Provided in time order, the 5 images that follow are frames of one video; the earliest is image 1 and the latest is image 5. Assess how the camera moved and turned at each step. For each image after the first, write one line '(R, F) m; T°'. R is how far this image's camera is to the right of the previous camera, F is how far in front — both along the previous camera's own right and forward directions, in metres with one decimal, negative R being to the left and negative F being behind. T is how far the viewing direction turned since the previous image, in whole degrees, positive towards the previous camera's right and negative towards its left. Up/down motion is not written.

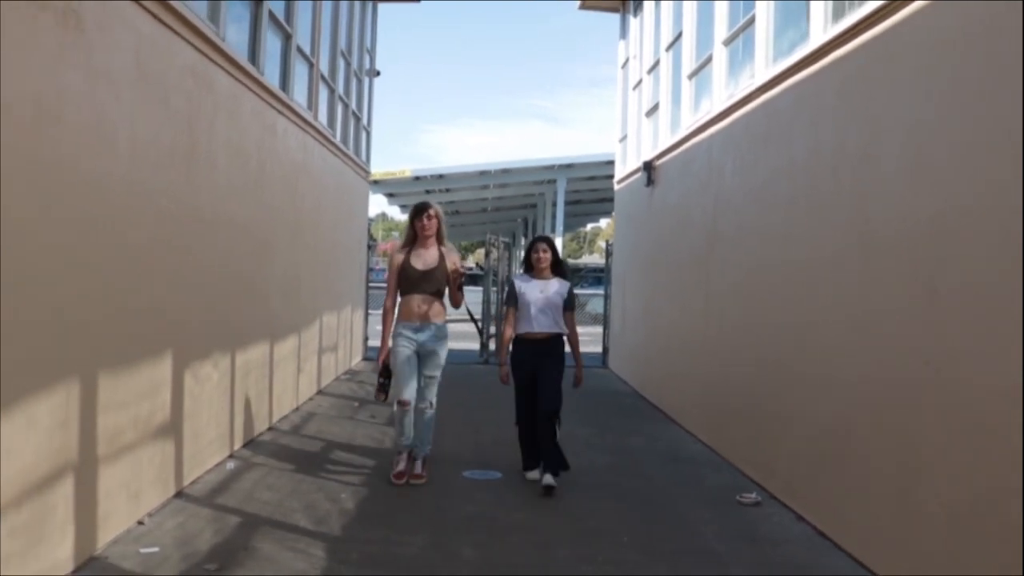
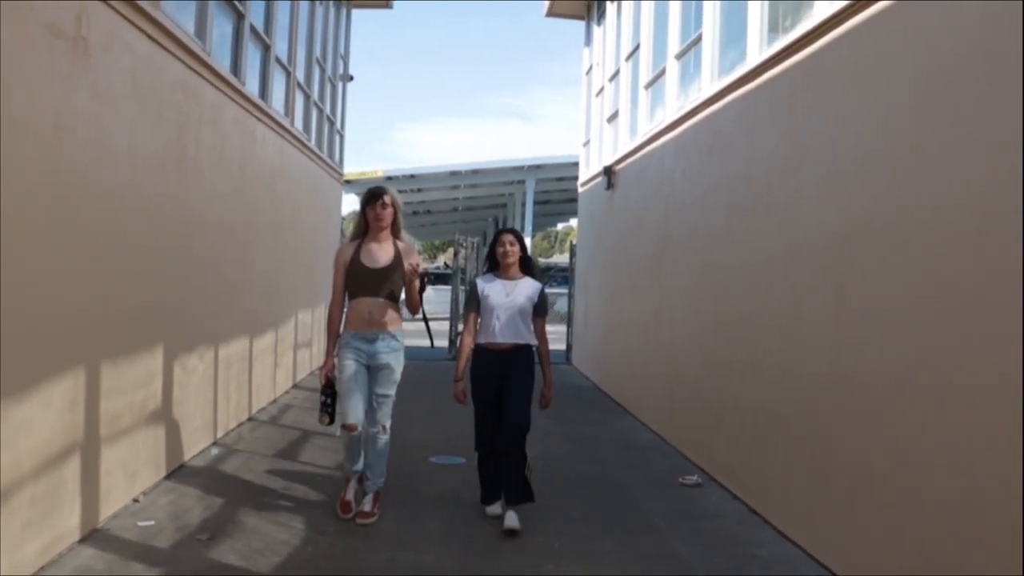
(+0.1, -0.5) m; +2°
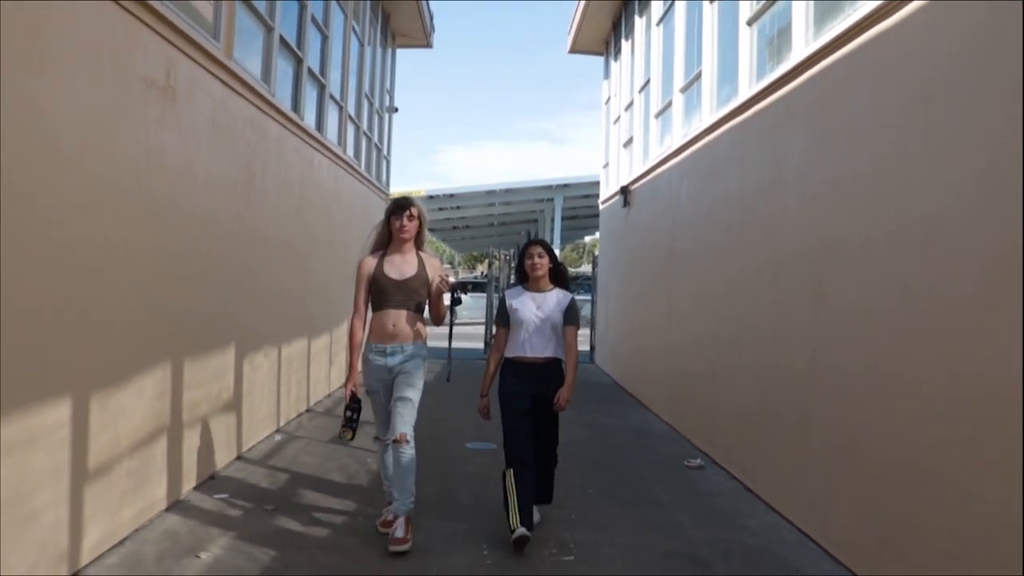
(+0.1, -0.7) m; -2°
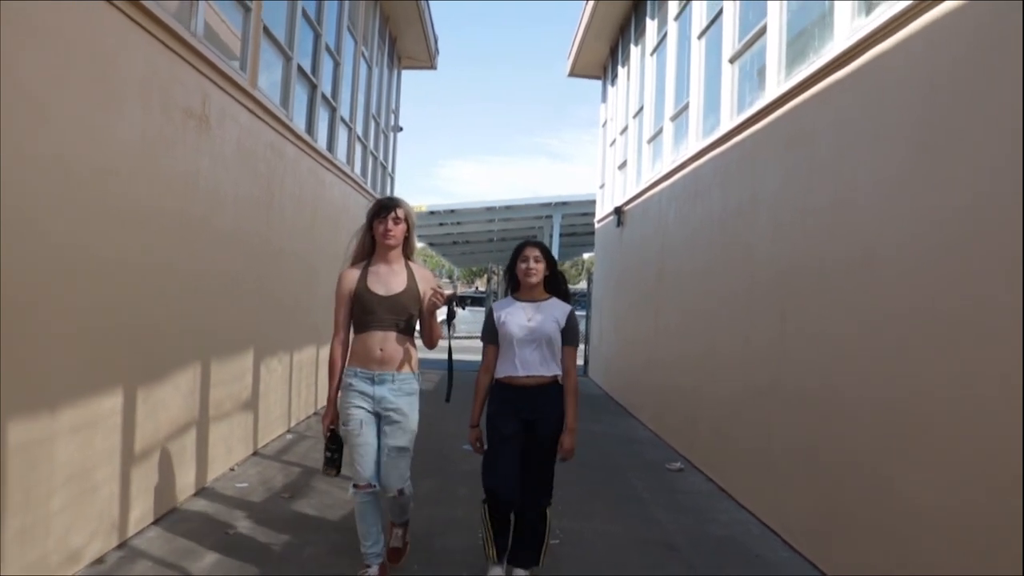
(0.0, -0.6) m; 0°
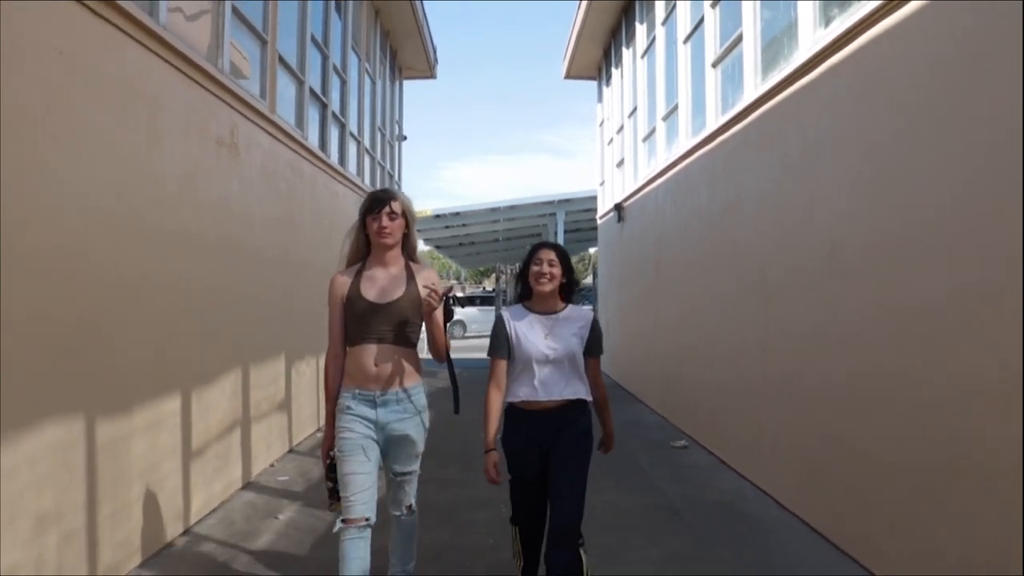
(0.0, -0.5) m; -1°
